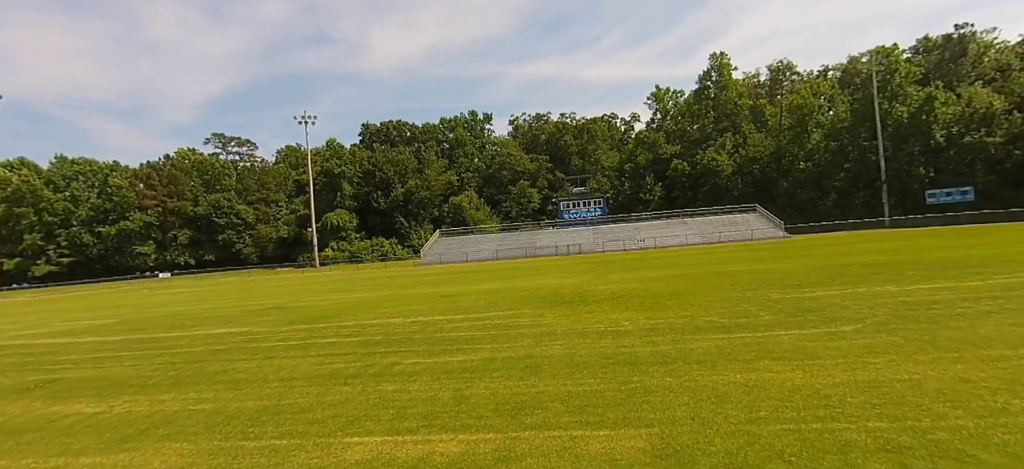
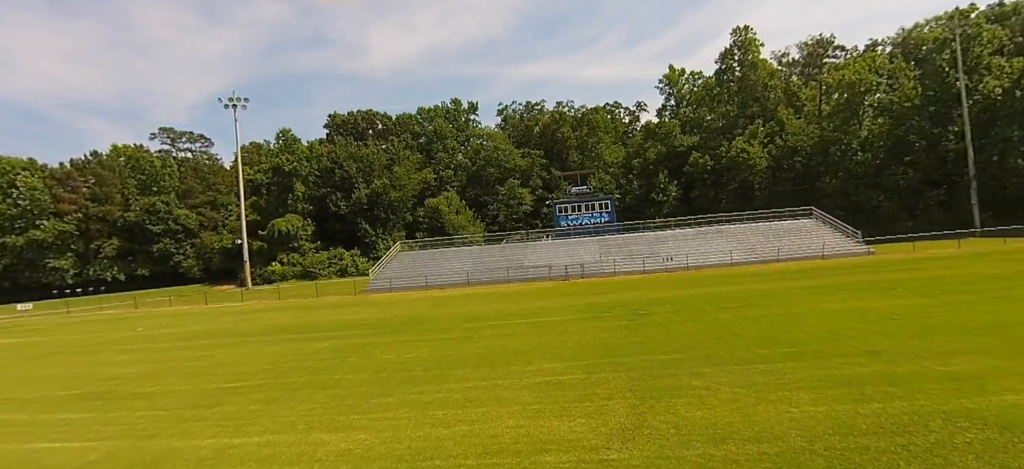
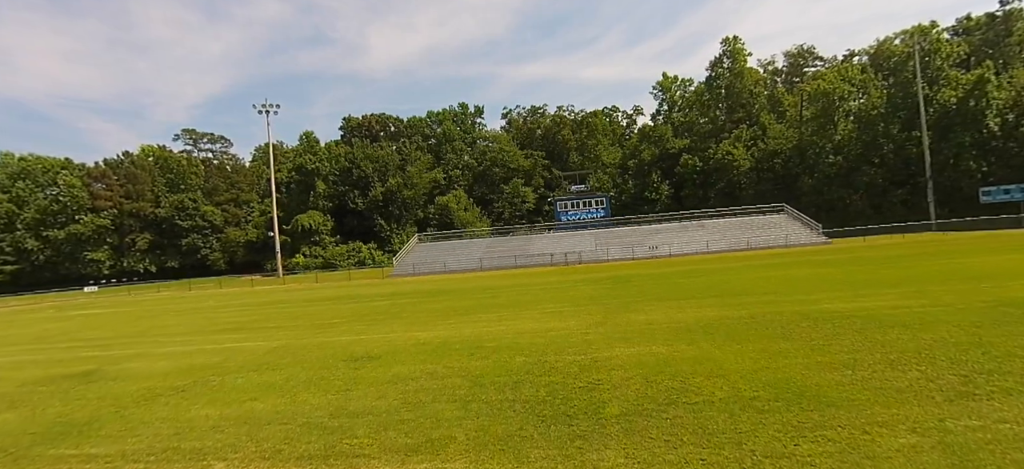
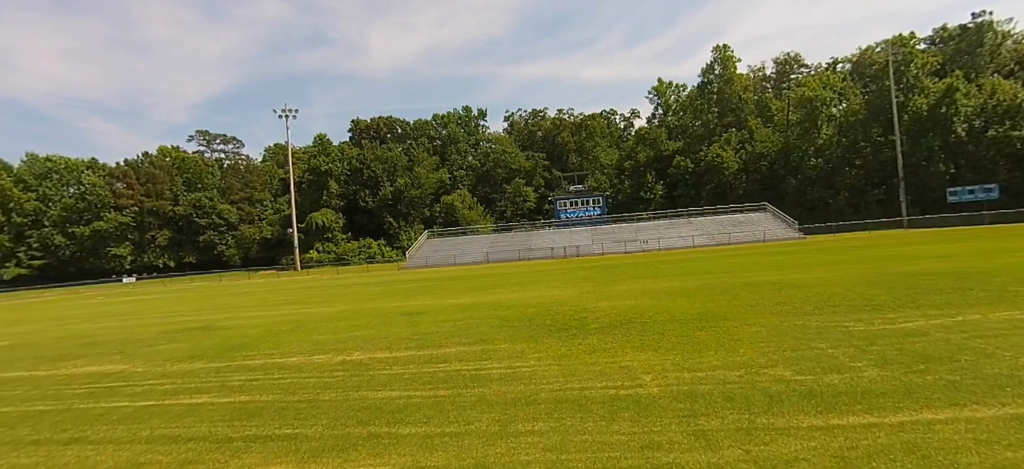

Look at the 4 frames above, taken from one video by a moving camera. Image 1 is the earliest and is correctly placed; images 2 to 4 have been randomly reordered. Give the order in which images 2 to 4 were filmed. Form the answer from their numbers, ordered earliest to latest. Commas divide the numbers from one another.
4, 3, 2
